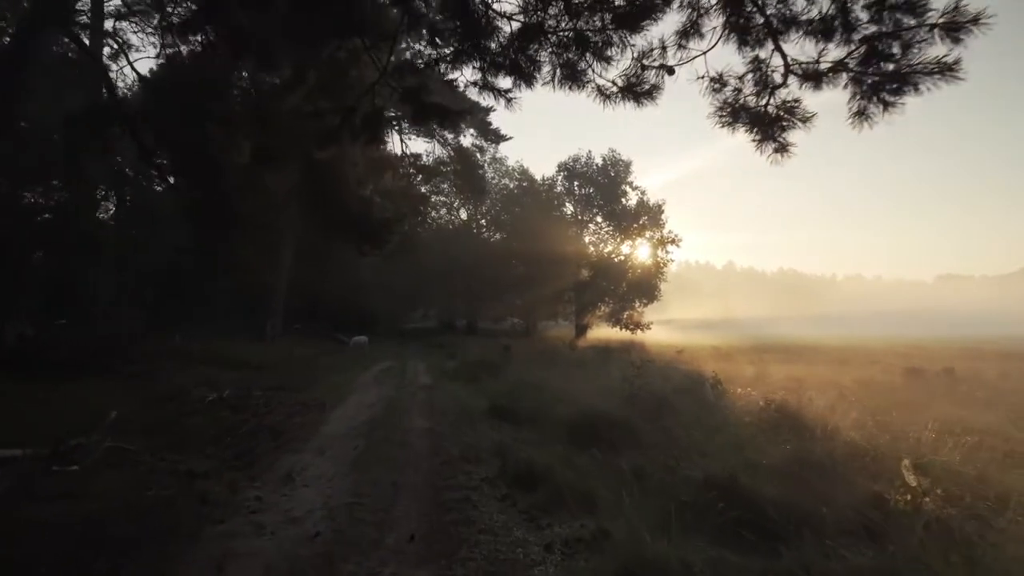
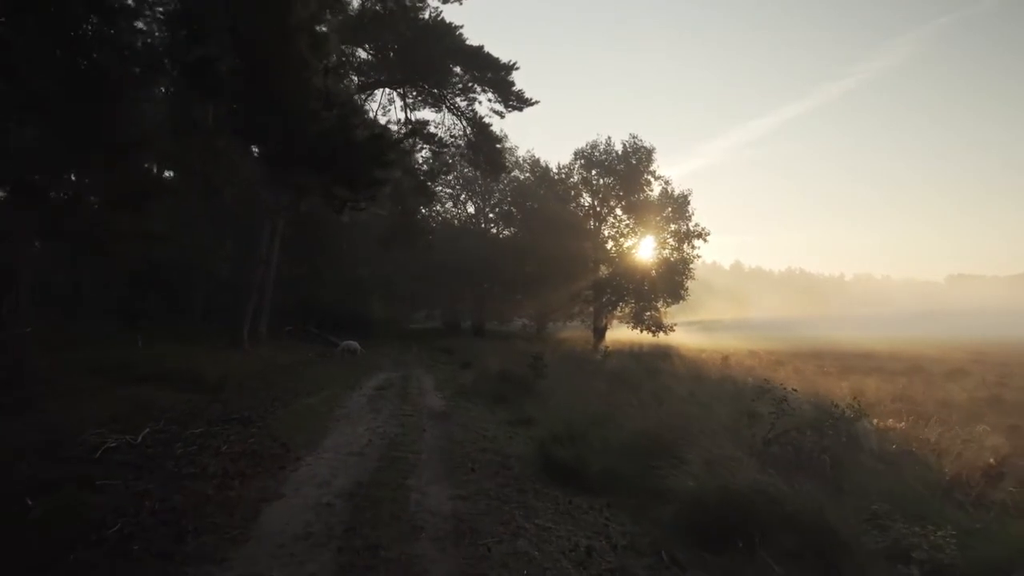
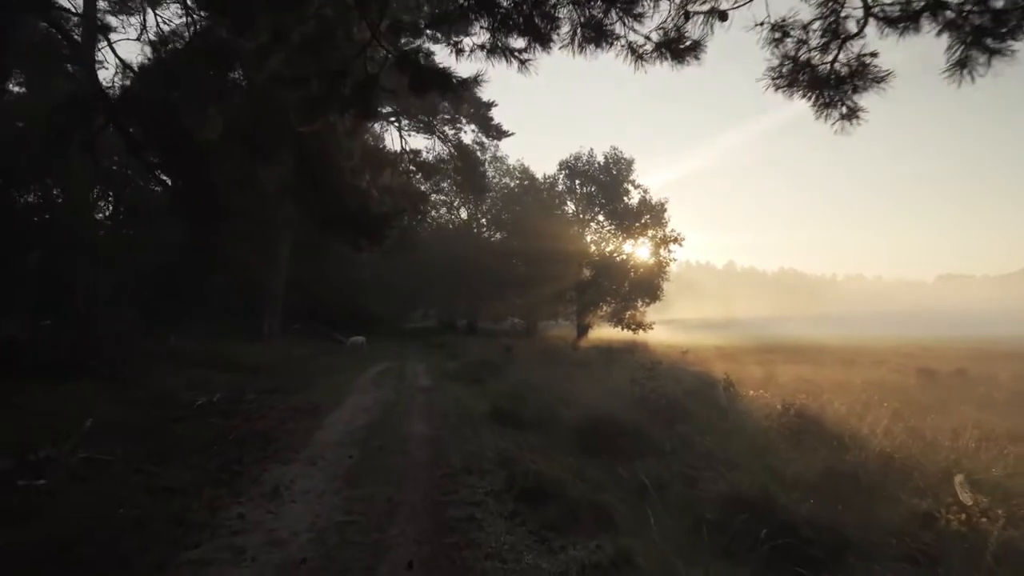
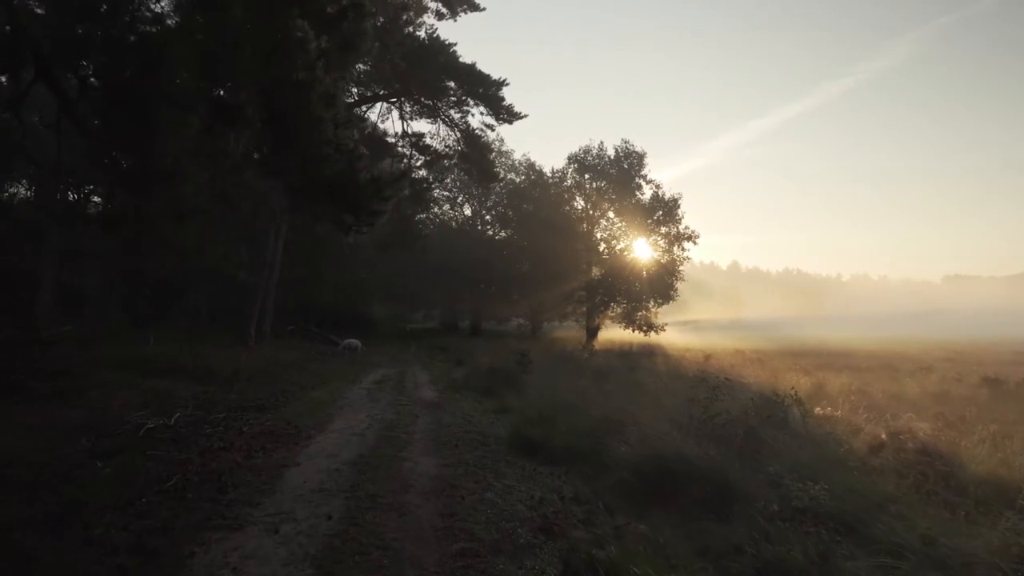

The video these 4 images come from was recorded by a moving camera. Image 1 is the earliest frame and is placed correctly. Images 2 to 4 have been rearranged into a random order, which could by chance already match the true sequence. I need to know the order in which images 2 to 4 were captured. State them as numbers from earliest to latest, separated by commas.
3, 4, 2
